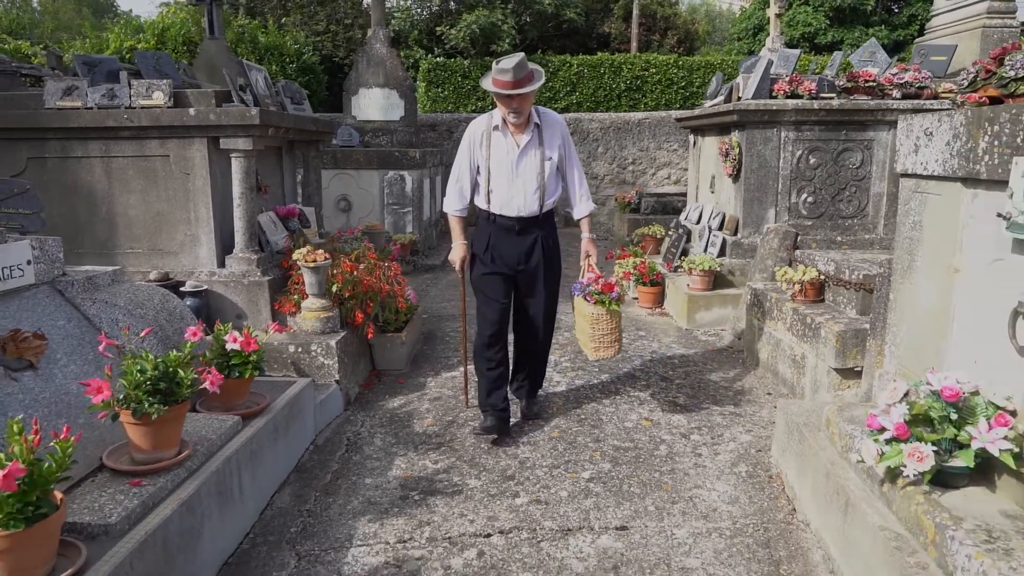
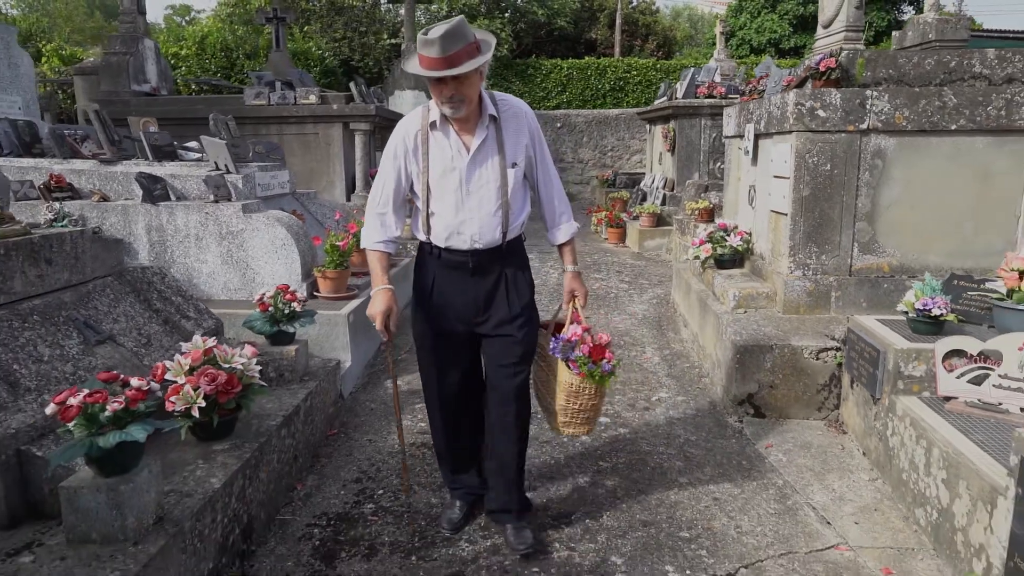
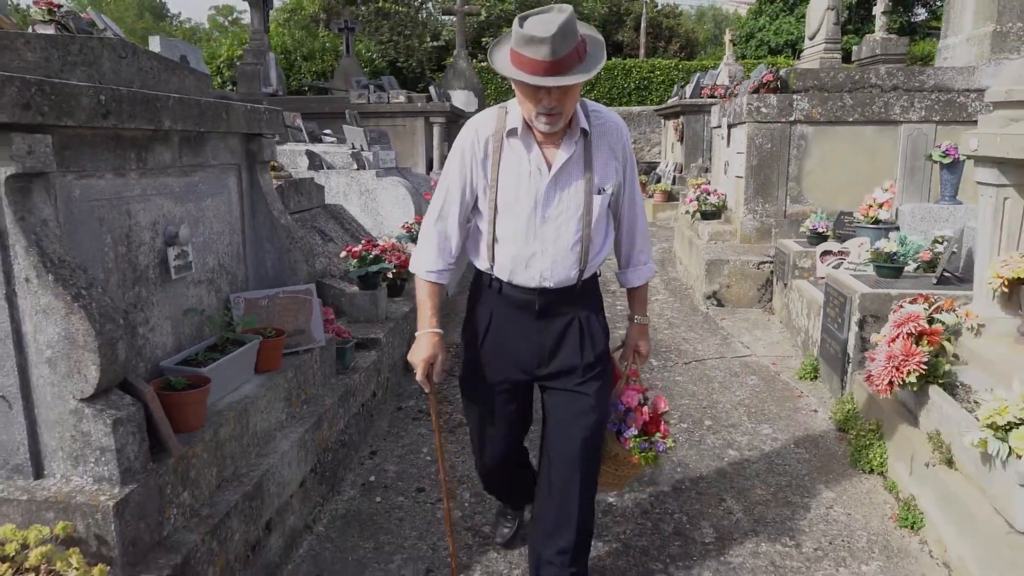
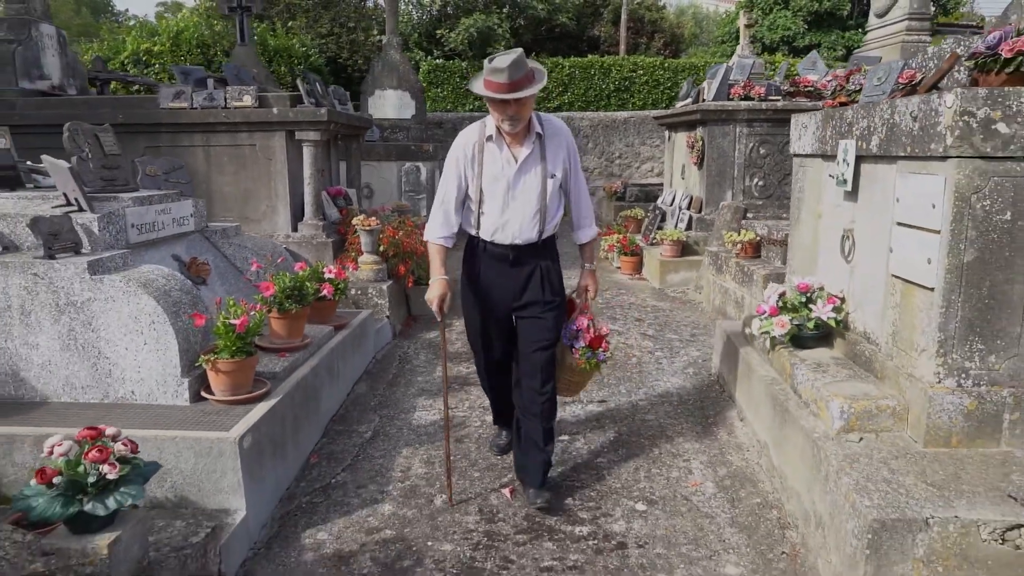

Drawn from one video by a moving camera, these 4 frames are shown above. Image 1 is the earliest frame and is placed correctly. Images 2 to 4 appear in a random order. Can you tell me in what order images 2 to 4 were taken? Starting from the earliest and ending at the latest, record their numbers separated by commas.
4, 2, 3
